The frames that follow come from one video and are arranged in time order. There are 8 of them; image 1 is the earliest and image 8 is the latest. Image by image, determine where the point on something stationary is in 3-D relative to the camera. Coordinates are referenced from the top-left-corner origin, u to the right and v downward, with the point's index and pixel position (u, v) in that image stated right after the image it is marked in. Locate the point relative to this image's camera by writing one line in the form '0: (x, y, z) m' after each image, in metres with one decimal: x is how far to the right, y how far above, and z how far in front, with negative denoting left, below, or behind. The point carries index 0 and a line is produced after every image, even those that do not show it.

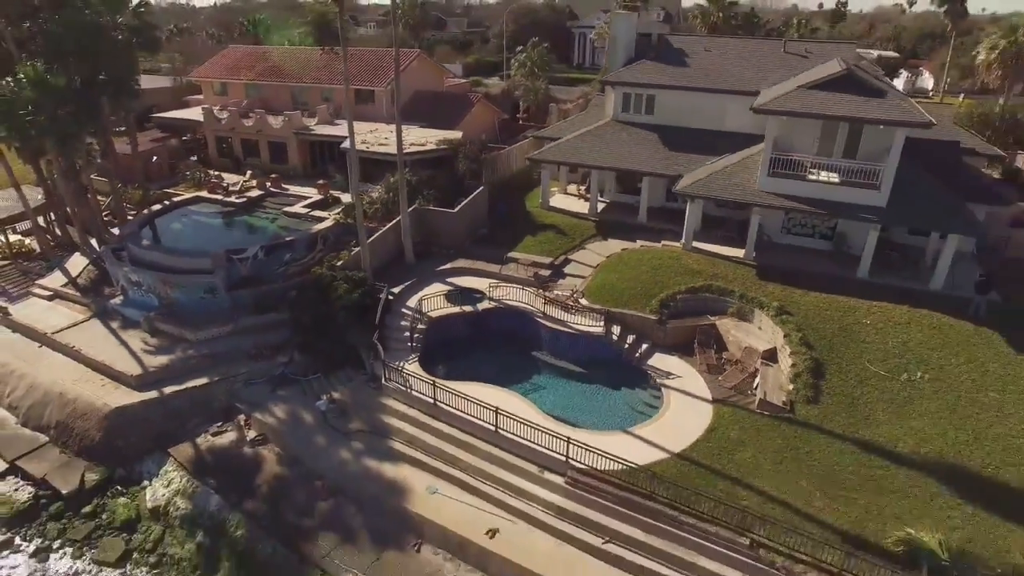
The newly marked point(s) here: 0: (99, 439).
0: (-12.2, -4.4, +19.5) m
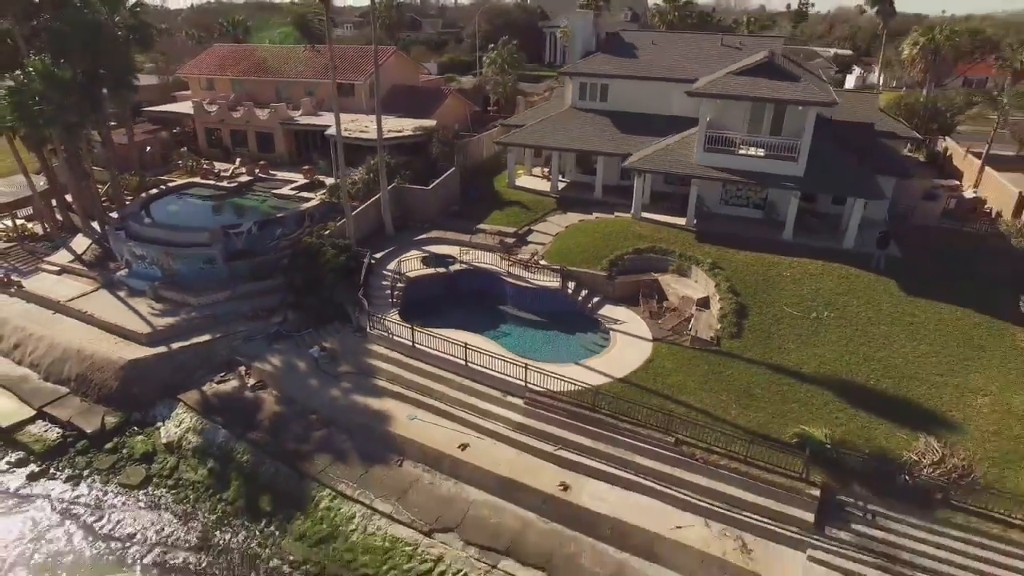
0: (-13.2, -3.3, +22.0) m
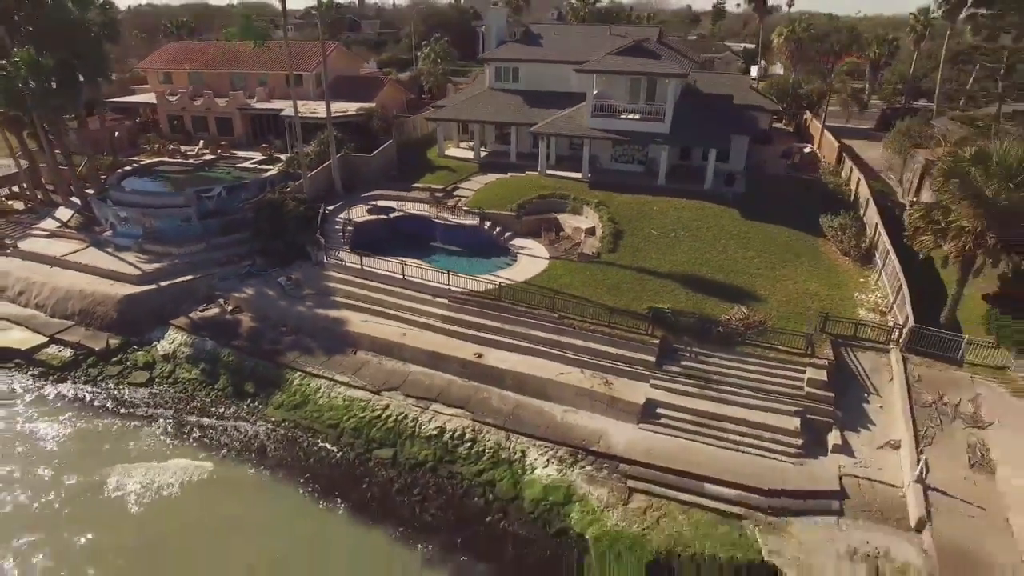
0: (-16.0, -1.1, +26.7) m
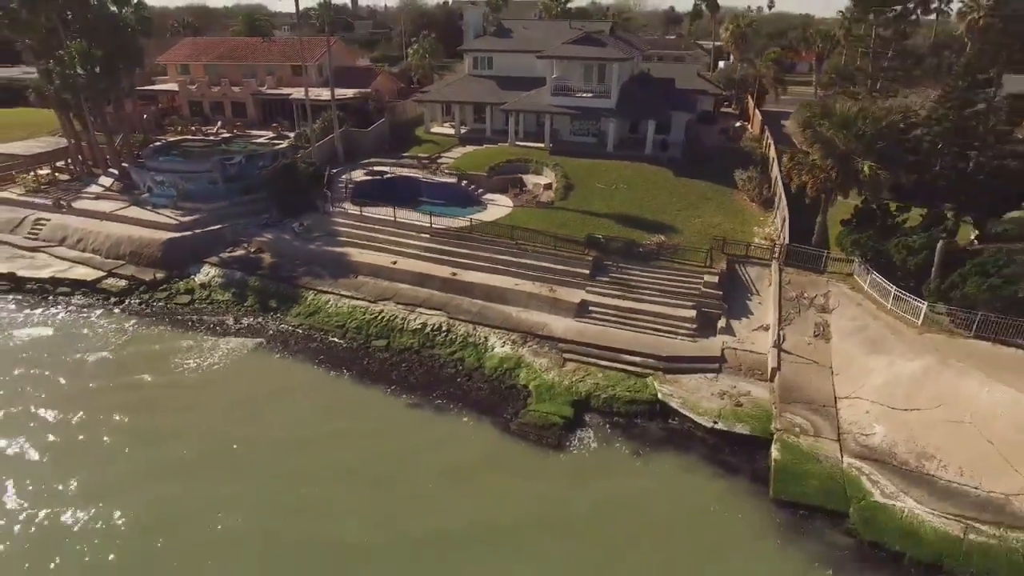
0: (-17.4, +1.6, +32.8) m
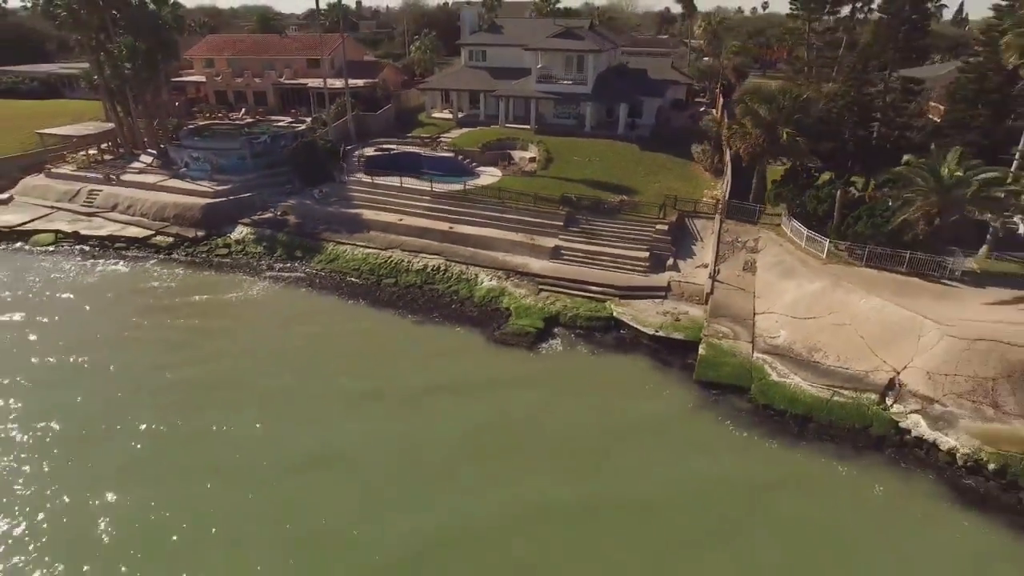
0: (-18.1, +4.1, +38.4) m
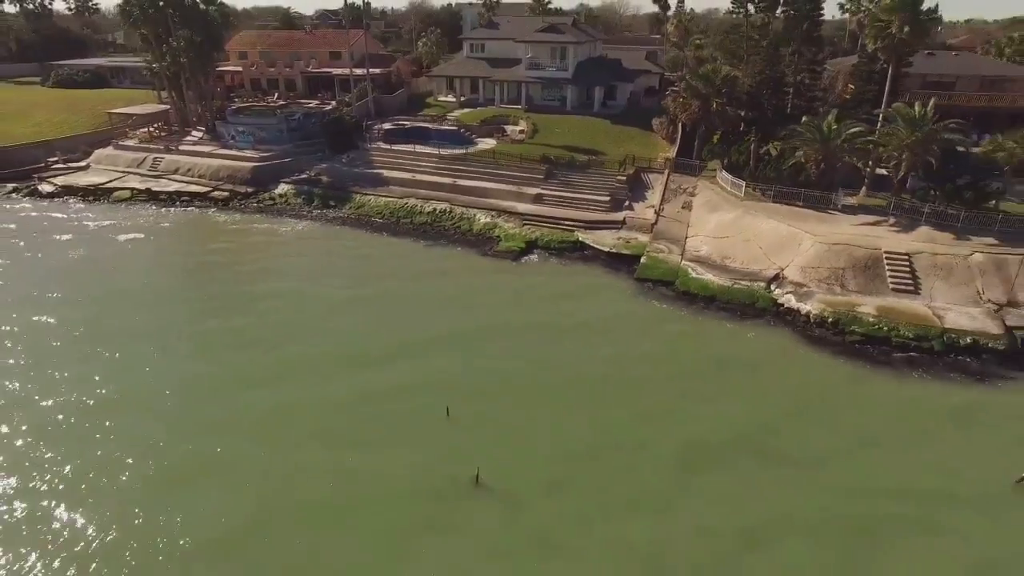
0: (-18.6, +7.9, +47.0) m
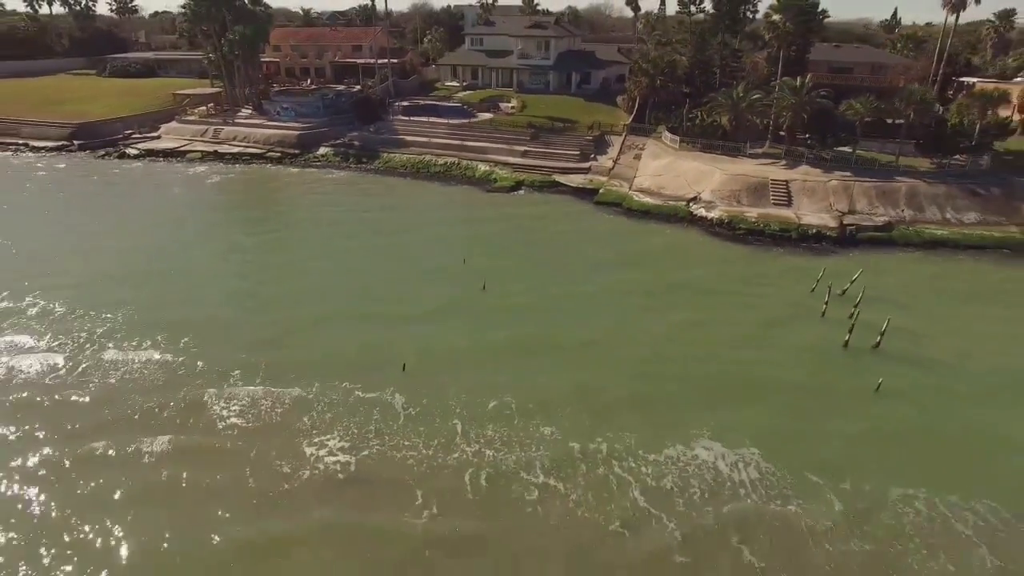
0: (-19.3, +13.0, +58.9) m
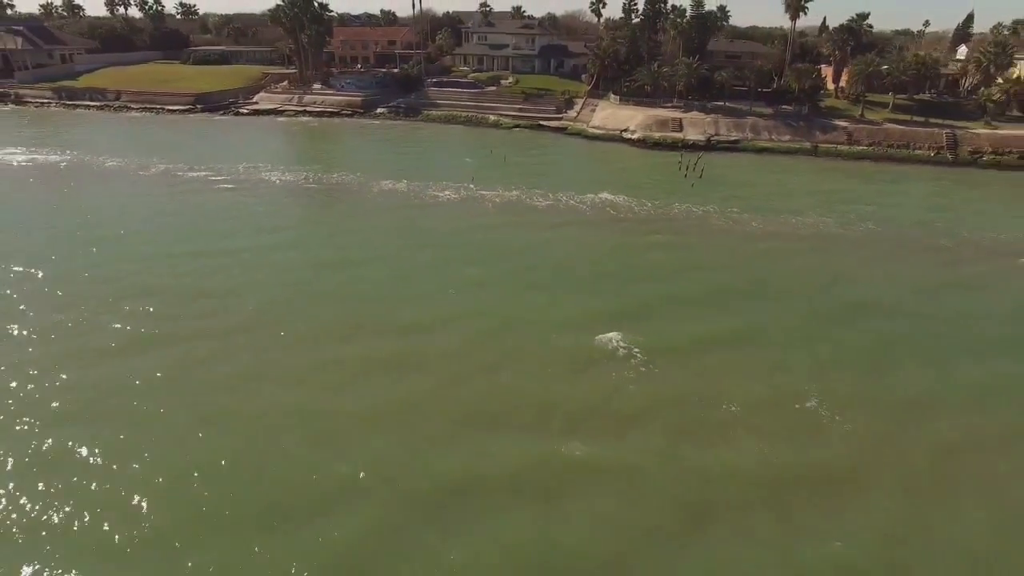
0: (-19.6, +23.3, +84.4) m
